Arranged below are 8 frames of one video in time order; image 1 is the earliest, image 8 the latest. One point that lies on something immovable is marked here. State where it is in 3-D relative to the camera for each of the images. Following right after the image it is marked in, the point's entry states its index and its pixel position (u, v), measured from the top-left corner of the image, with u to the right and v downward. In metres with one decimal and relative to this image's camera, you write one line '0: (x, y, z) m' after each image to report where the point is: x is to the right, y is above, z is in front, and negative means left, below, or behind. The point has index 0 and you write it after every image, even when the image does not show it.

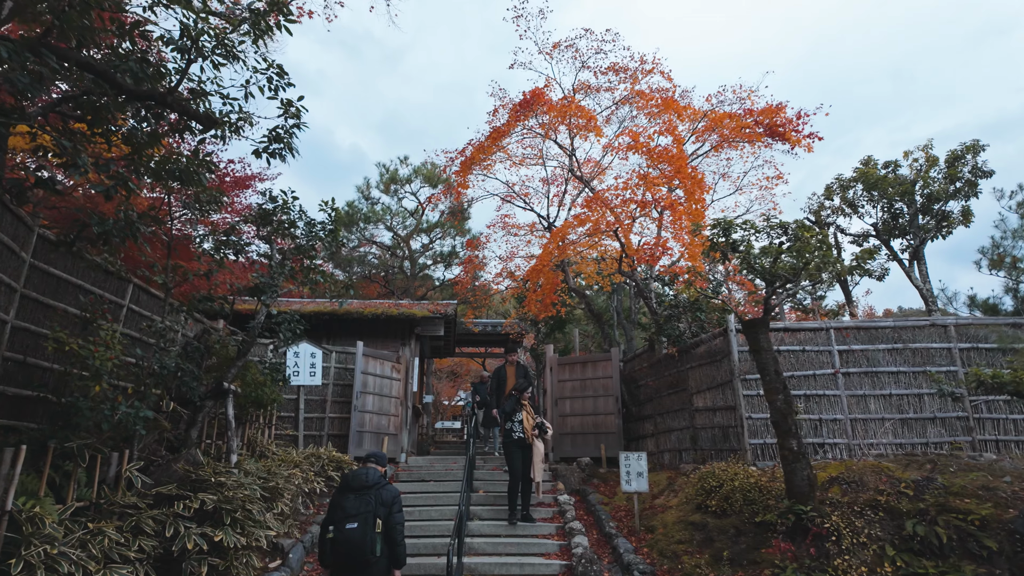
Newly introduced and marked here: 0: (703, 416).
0: (+2.9, -1.9, +9.2) m
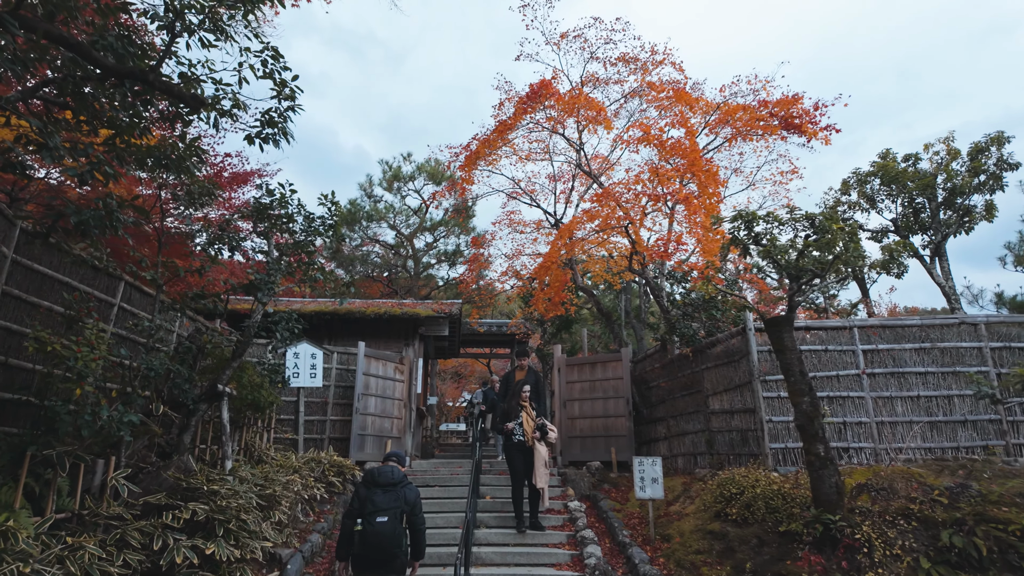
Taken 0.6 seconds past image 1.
0: (+3.0, -1.9, +8.8) m
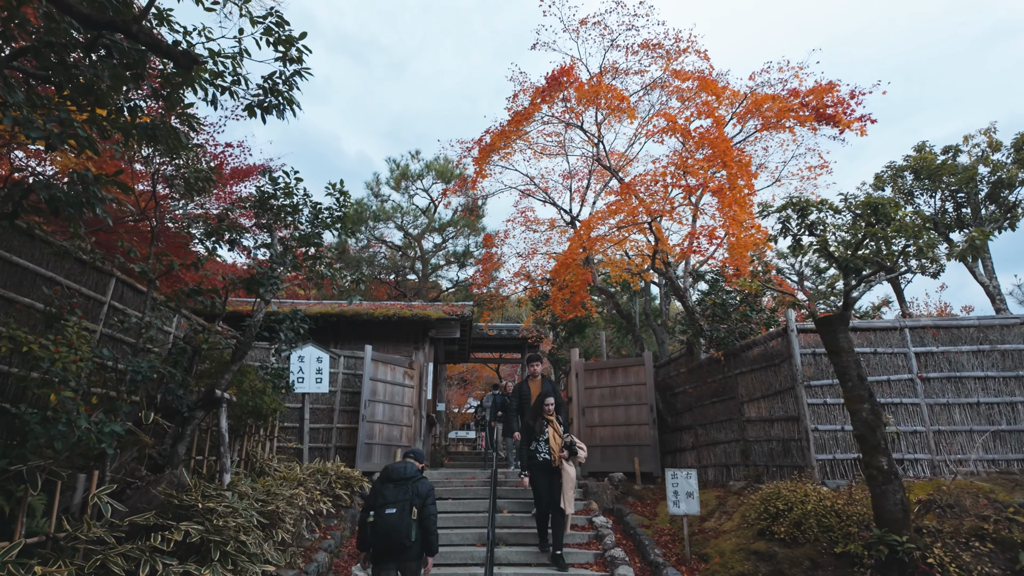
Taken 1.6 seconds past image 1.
0: (+3.3, -1.9, +8.2) m
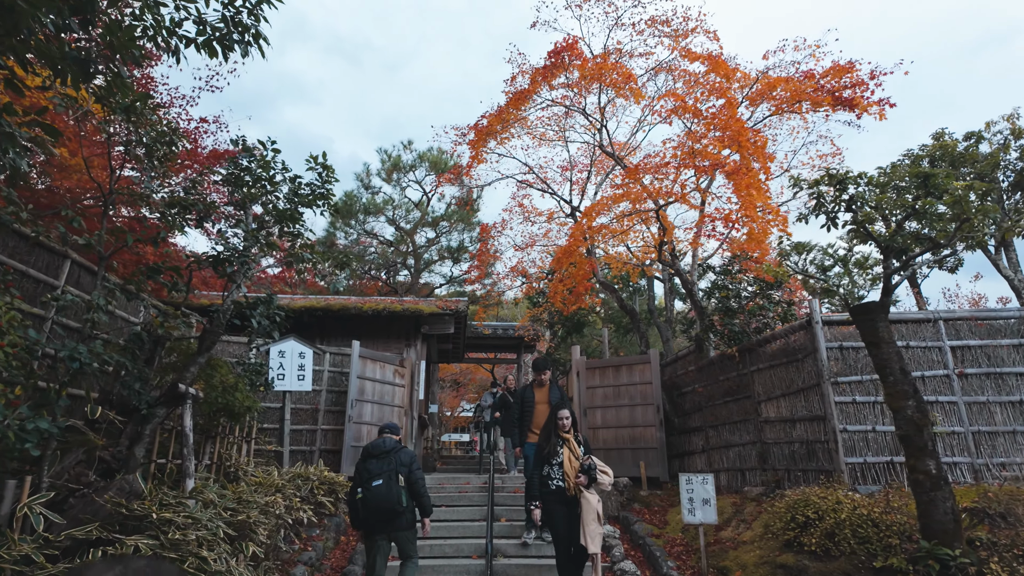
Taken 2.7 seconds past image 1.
0: (+3.2, -1.7, +7.5) m
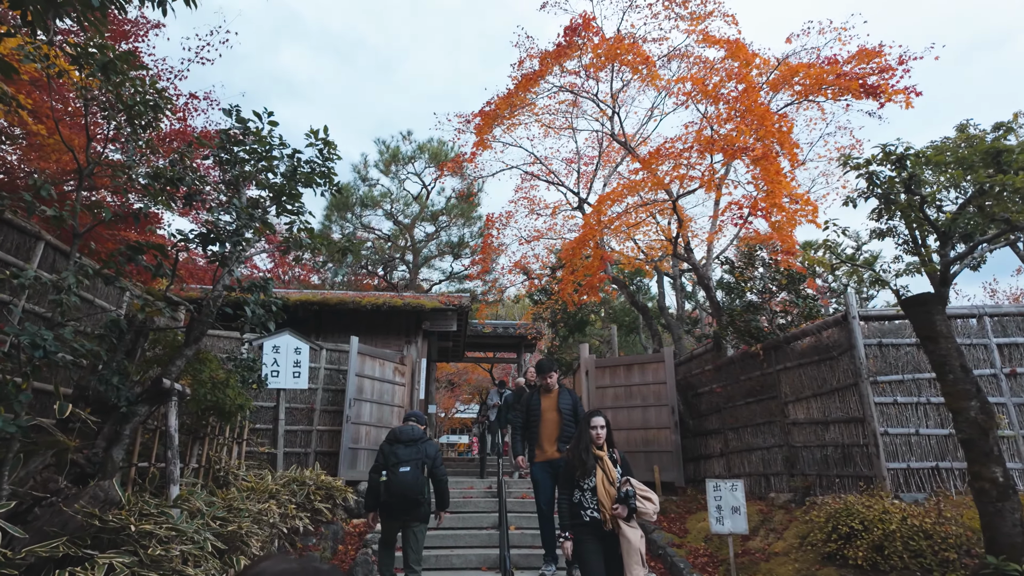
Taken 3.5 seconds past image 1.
0: (+3.4, -1.6, +7.1) m
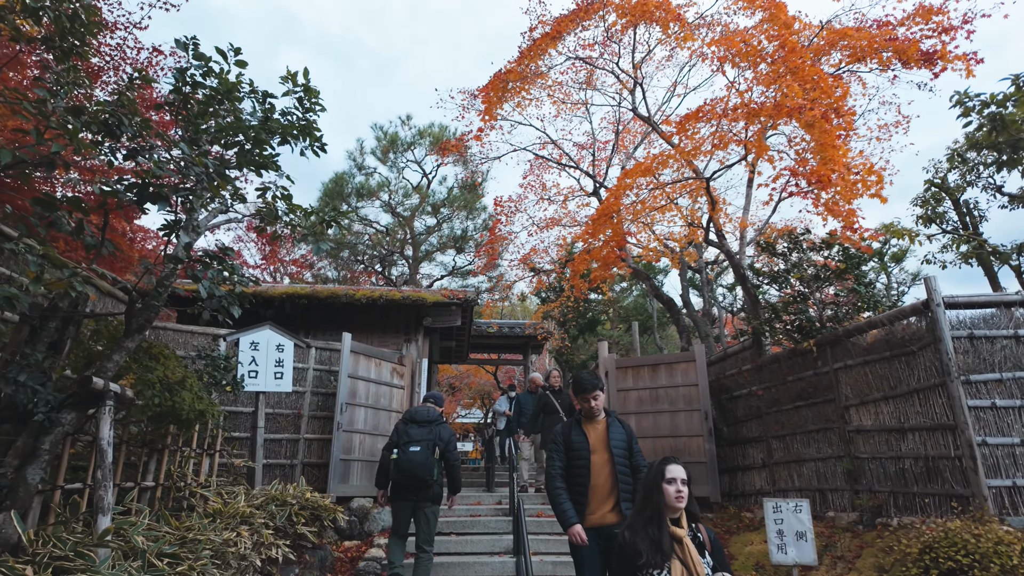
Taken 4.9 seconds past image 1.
0: (+3.6, -1.5, +6.0) m
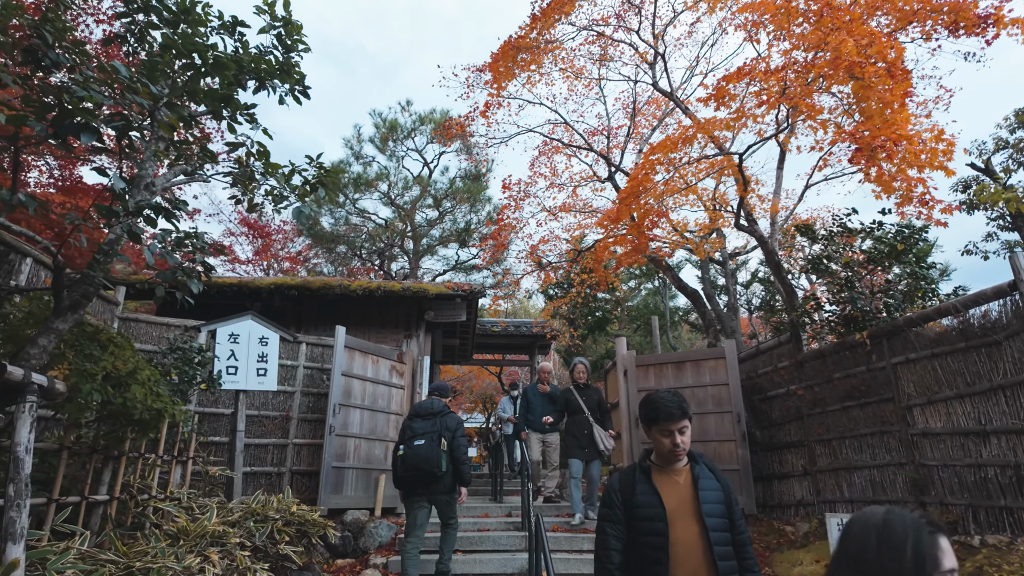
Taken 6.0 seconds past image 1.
0: (+3.7, -1.3, +5.2) m
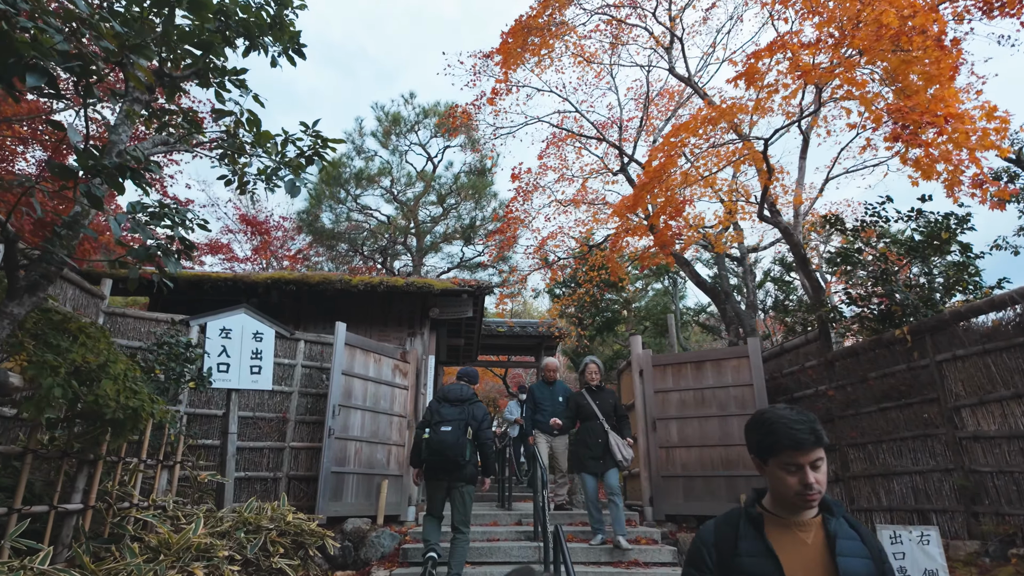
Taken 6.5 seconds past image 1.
0: (+3.8, -1.3, +4.8) m
